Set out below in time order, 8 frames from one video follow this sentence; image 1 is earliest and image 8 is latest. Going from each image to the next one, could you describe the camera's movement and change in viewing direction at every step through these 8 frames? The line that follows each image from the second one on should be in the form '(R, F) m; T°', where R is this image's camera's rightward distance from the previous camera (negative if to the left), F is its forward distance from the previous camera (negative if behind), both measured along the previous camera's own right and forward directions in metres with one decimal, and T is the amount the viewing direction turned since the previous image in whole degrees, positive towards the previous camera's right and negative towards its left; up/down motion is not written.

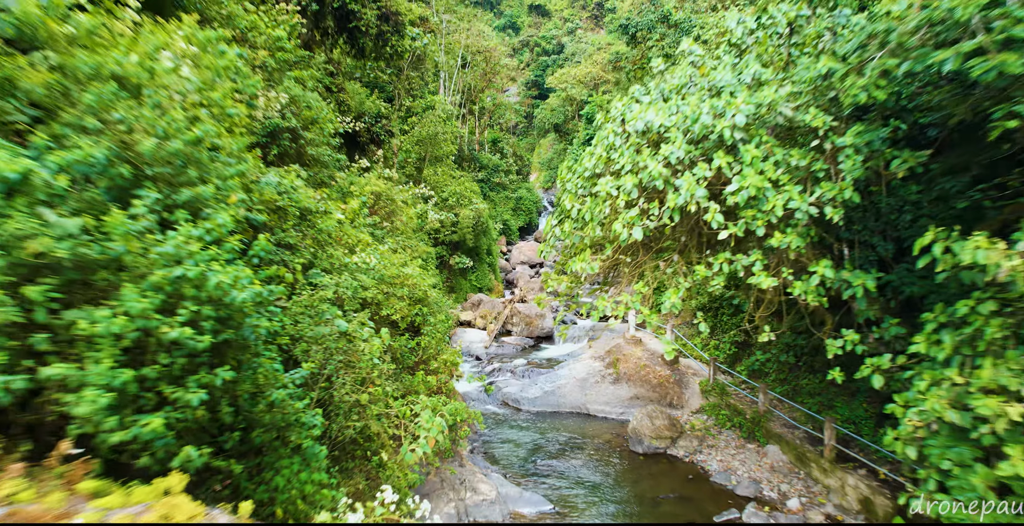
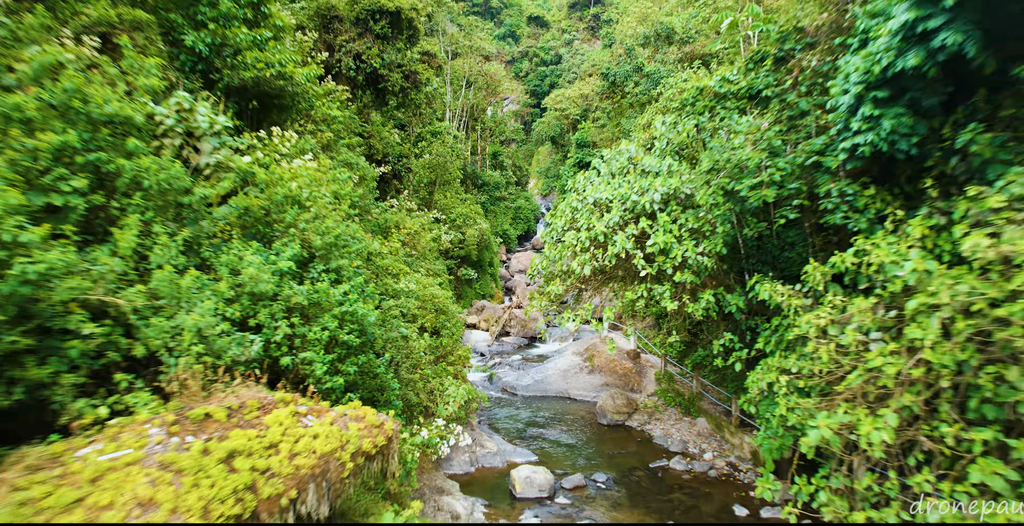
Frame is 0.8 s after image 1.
(+0.1, -2.5) m; 0°
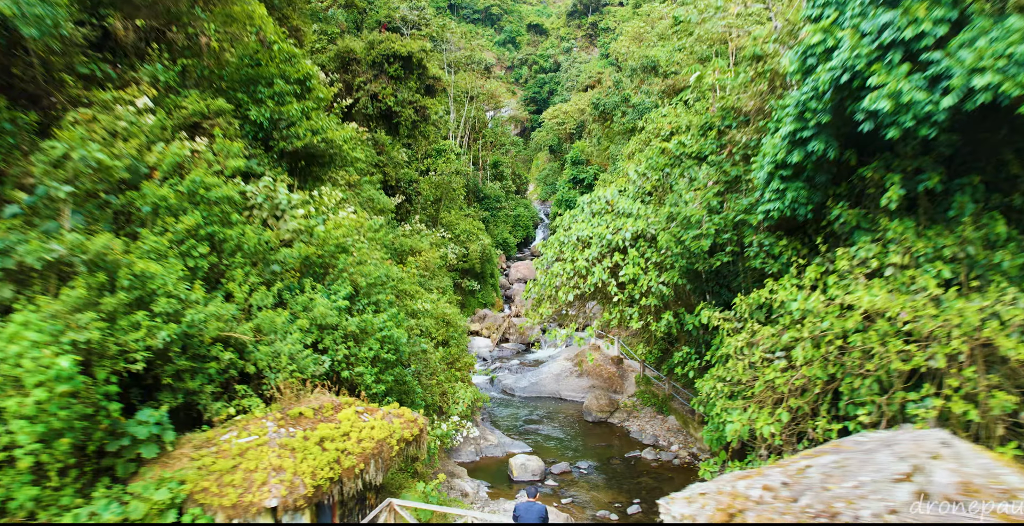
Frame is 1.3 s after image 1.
(0.0, -1.6) m; 0°
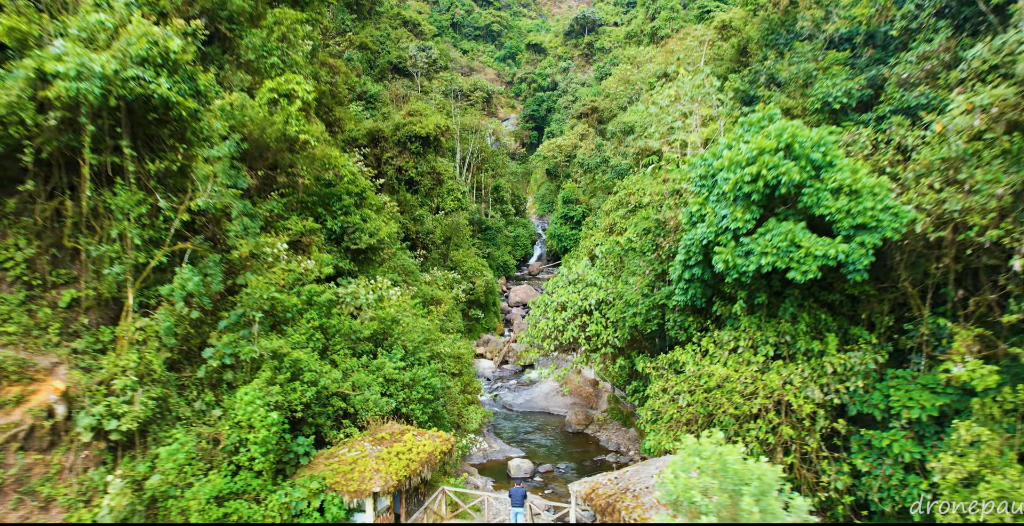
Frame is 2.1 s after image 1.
(0.0, -3.4) m; 0°
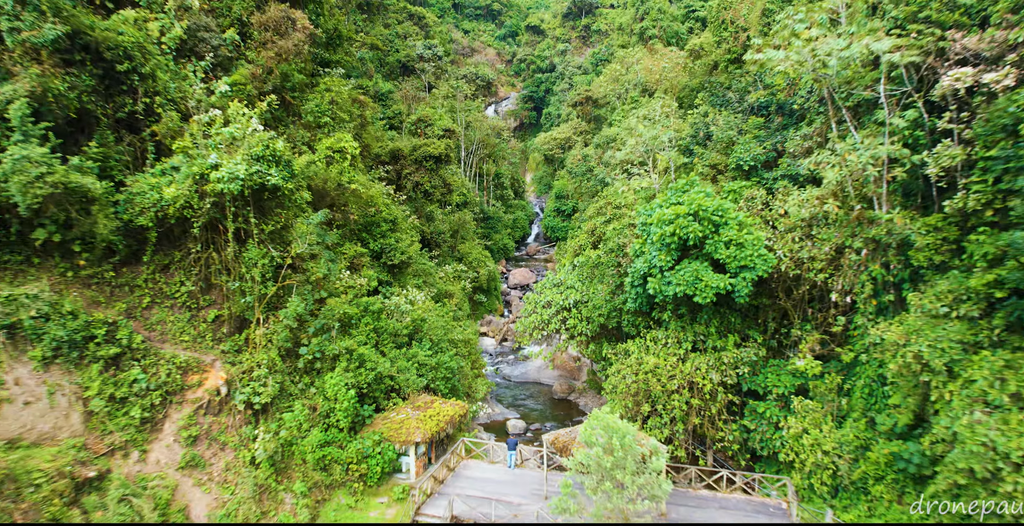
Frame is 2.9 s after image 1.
(+0.1, -3.6) m; 0°
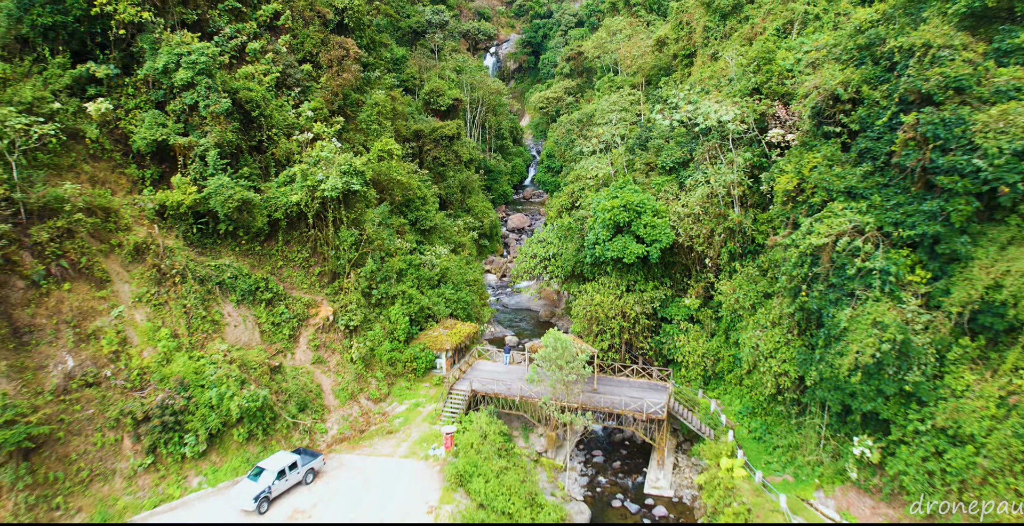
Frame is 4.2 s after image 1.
(+0.2, -6.0) m; 0°
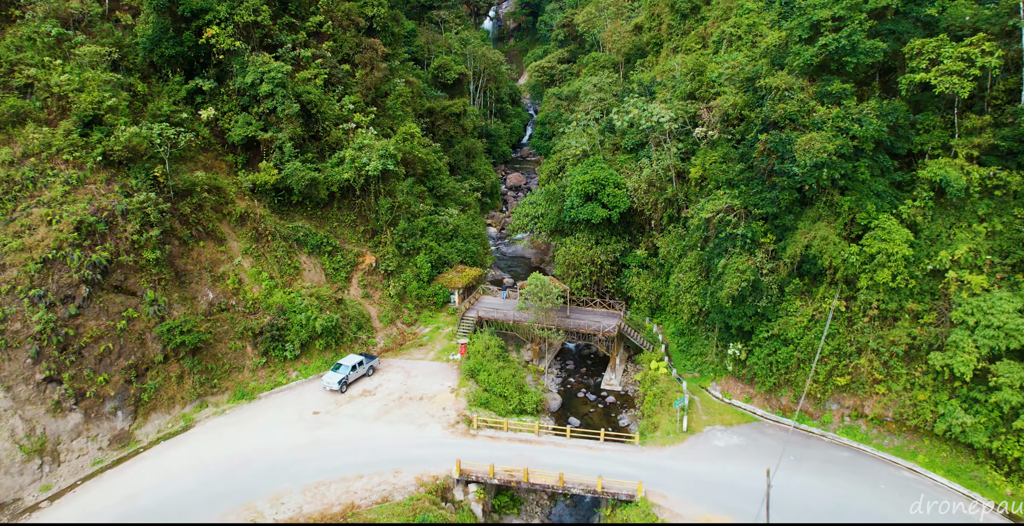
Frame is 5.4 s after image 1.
(+0.2, -5.5) m; 0°
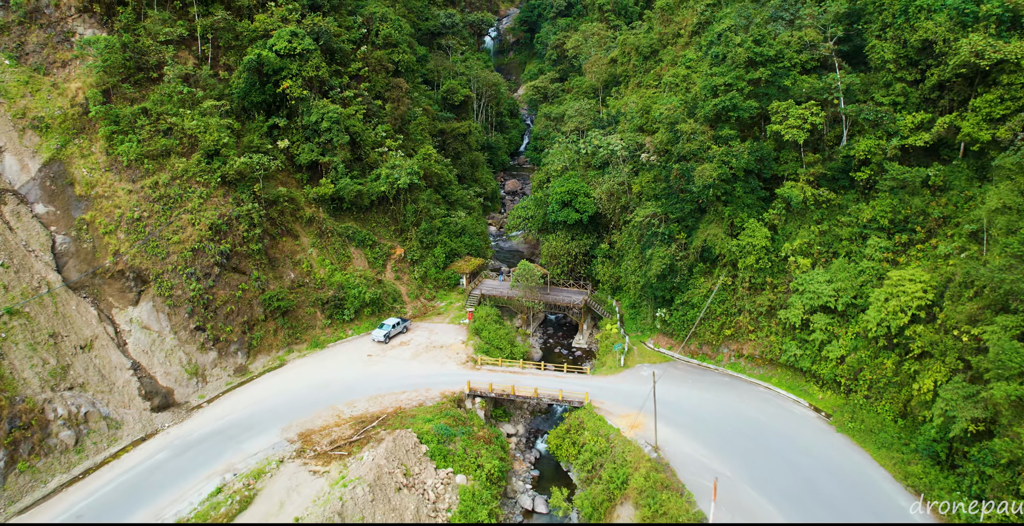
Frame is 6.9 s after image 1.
(+0.3, -6.9) m; 0°
